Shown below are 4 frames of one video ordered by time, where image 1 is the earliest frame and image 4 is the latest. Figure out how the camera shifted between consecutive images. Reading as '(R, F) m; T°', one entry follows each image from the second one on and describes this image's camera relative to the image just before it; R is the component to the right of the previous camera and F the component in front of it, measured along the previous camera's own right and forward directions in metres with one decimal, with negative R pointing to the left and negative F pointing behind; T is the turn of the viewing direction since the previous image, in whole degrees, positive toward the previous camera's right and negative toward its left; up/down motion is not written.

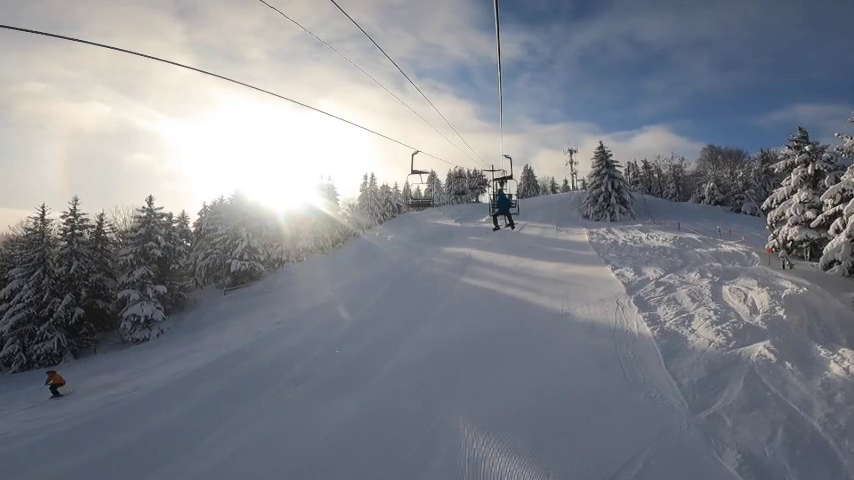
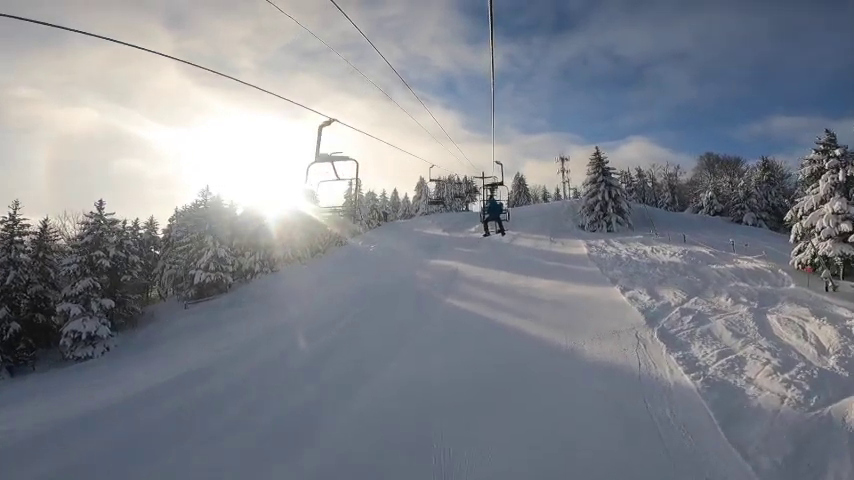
(+0.3, +2.1) m; +2°
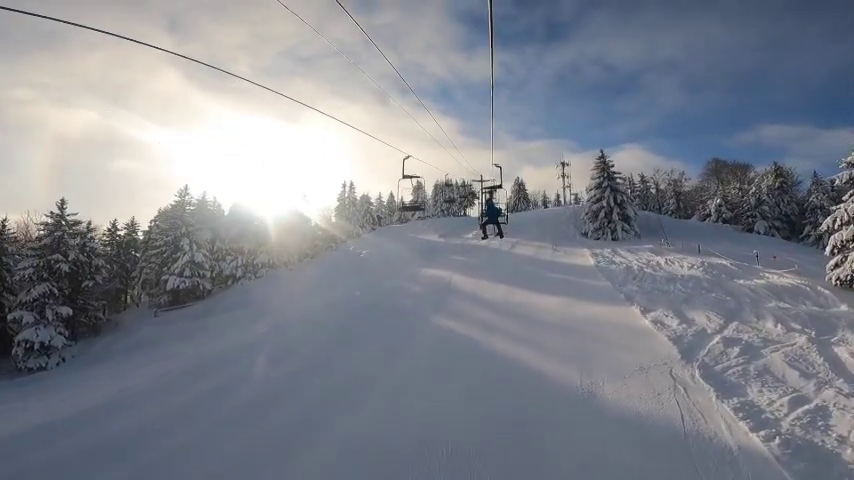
(+0.2, +1.7) m; +1°
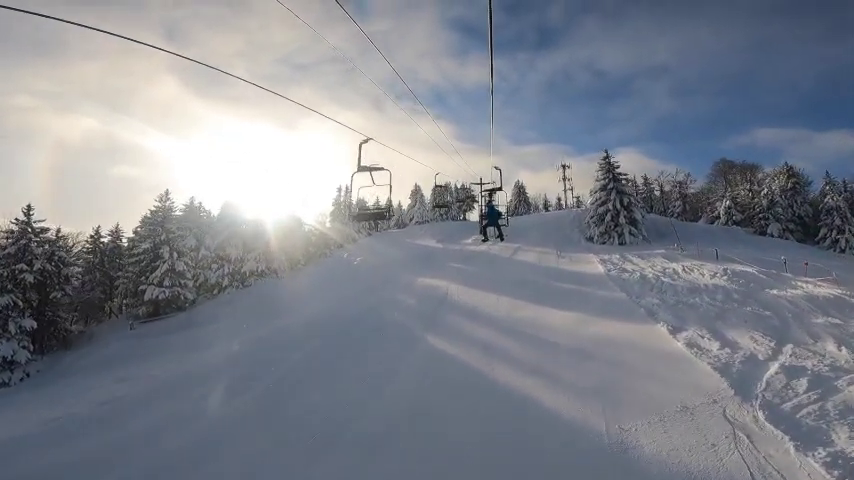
(+0.1, +1.4) m; 0°
